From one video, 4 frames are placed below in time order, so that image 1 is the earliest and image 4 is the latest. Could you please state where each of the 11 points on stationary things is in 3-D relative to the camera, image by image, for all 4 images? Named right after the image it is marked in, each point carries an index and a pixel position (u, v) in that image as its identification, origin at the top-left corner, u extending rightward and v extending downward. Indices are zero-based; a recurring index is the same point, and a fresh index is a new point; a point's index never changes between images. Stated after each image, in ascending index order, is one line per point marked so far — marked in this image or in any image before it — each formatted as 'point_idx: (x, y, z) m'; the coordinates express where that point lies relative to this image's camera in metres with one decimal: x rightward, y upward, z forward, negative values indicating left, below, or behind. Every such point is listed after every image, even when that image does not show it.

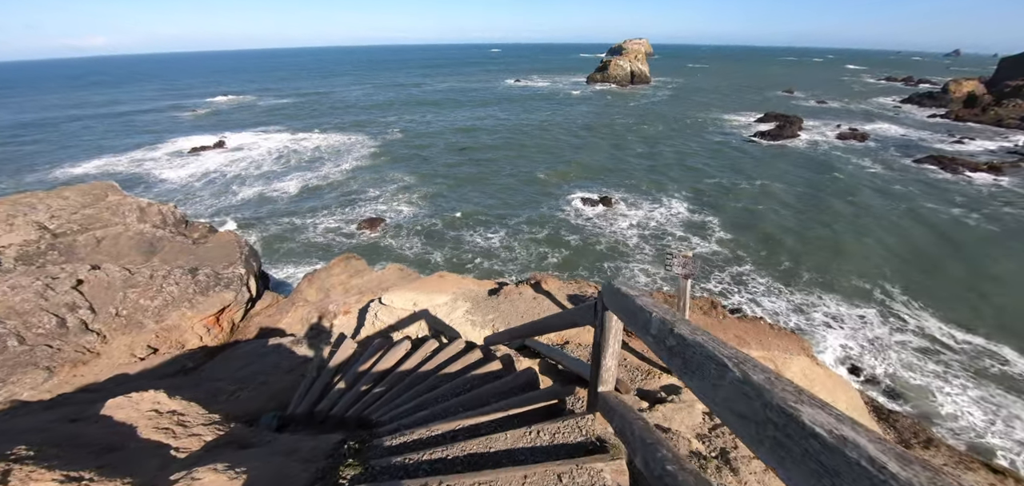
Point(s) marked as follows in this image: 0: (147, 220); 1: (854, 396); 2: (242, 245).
0: (-13.1, +0.9, +15.2) m
1: (+5.9, -2.7, +7.1) m
2: (-9.7, 0.0, +15.1) m
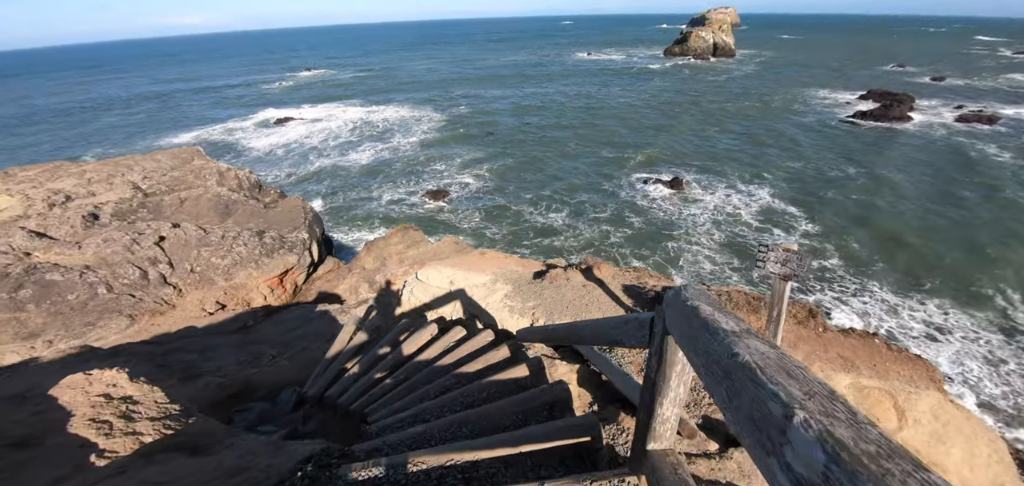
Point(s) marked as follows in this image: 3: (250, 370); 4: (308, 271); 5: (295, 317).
0: (-11.0, +2.3, +16.1) m
1: (+6.5, -2.7, +5.6) m
2: (-7.6, +1.3, +15.6) m
3: (-4.0, -1.9, +6.3) m
4: (-6.7, -0.9, +13.9) m
5: (-4.7, -1.6, +9.1) m
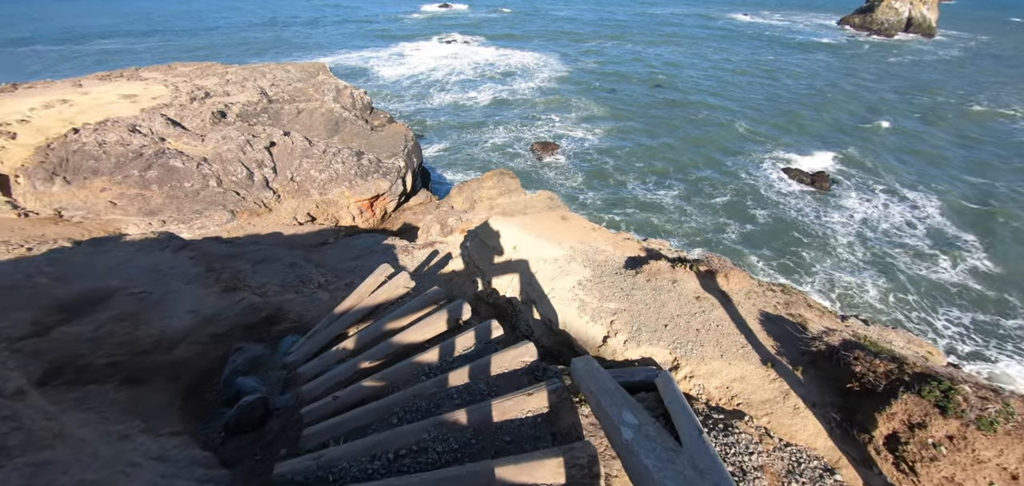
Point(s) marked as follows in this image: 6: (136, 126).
0: (-6.7, +5.6, +16.3) m
1: (+6.6, -3.7, +2.9) m
2: (-3.8, +3.8, +15.2) m
3: (-3.2, -0.7, +5.8) m
4: (-3.7, +1.4, +13.6) m
5: (-3.1, 0.0, +8.6) m
6: (-10.4, +3.2, +11.6) m
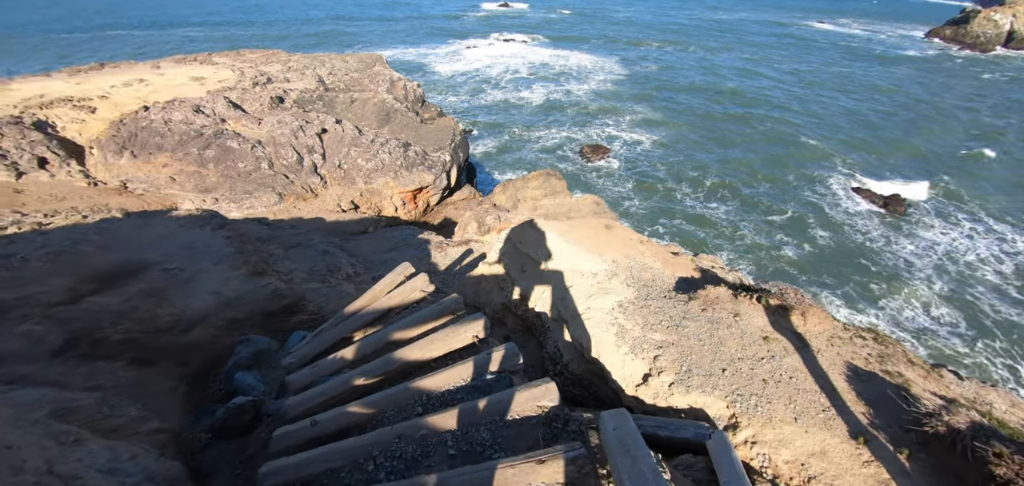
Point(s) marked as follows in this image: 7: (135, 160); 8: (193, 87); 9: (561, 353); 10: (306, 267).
0: (-4.7, +6.0, +16.4) m
1: (+6.4, -4.2, +1.8) m
2: (-2.0, +4.0, +15.0) m
3: (-2.7, -0.5, +5.6) m
4: (-2.3, +1.5, +13.4) m
5: (-2.3, +0.1, +8.5) m
6: (-9.0, +3.9, +12.1) m
7: (-9.7, +2.1, +10.8) m
8: (-10.2, +5.0, +13.3) m
9: (+0.5, -1.1, +4.2) m
10: (-3.0, -0.3, +6.1) m
